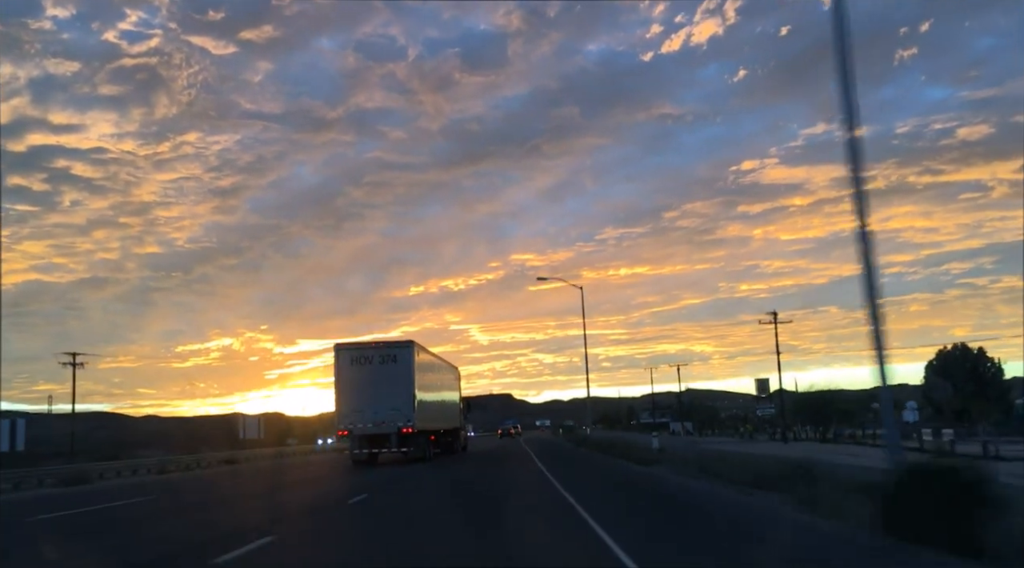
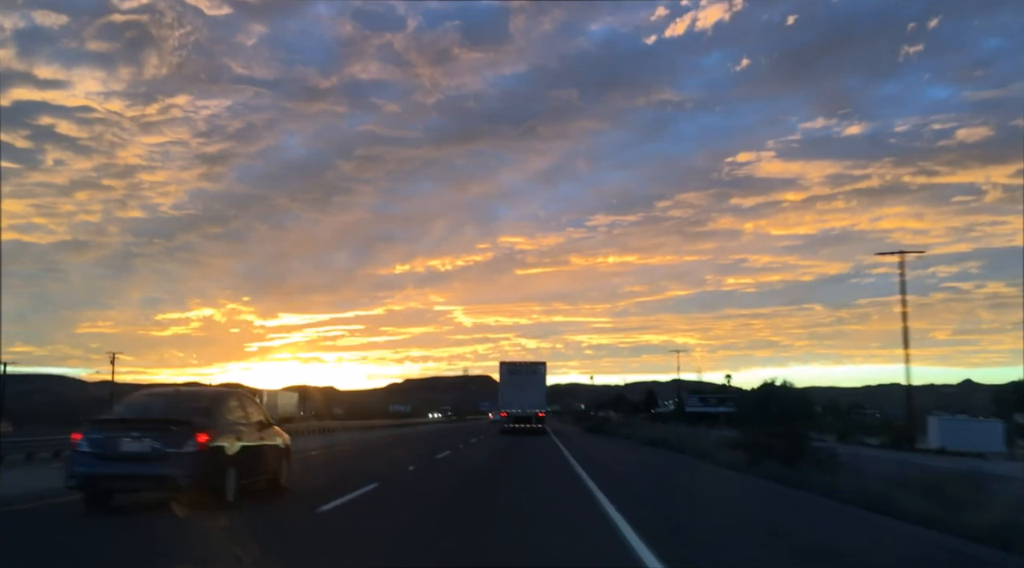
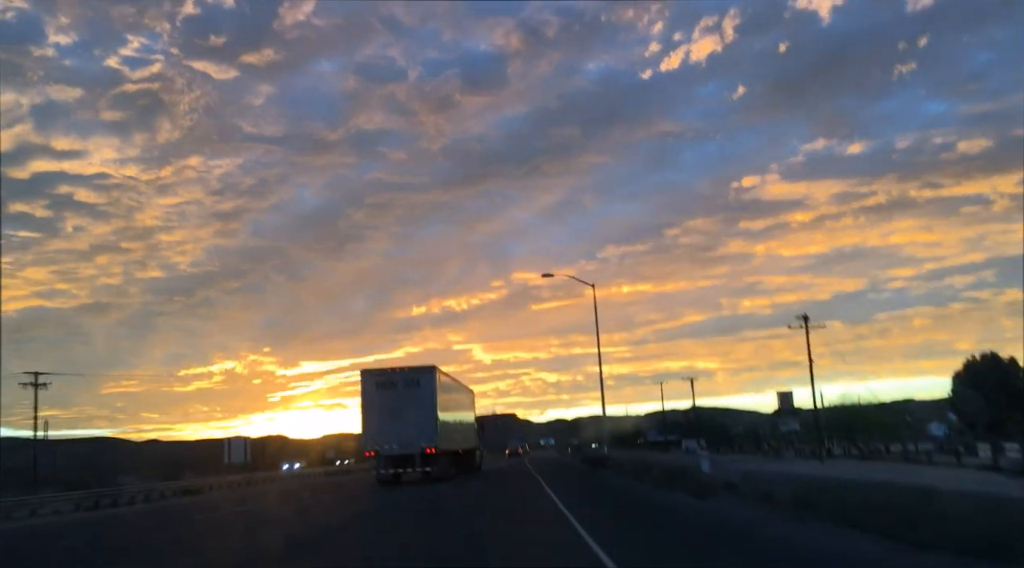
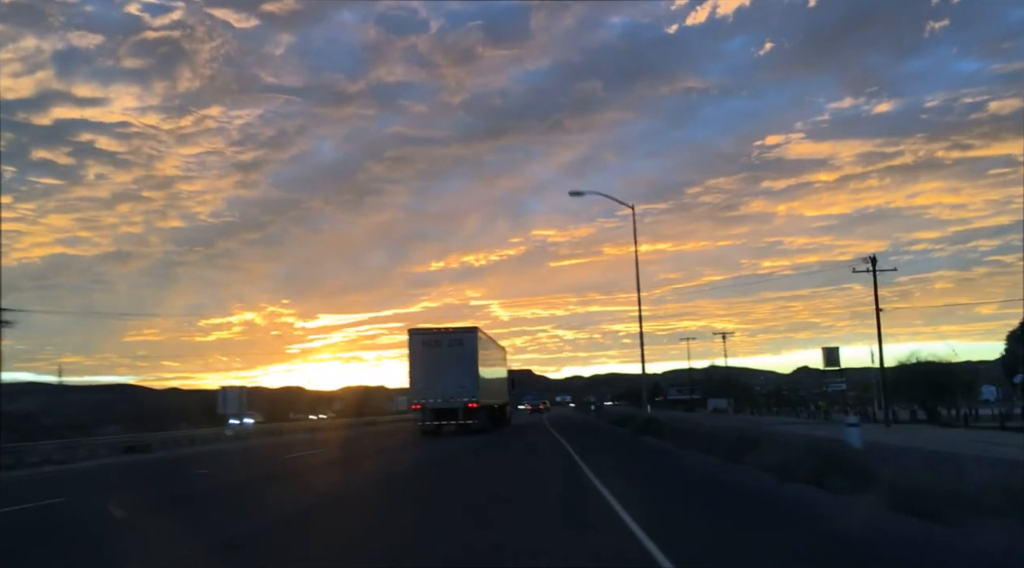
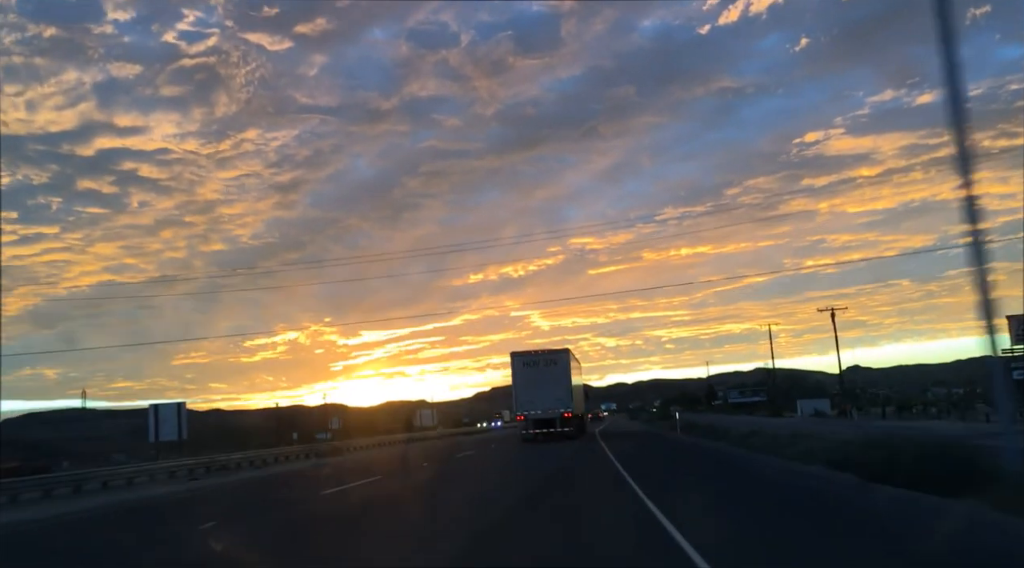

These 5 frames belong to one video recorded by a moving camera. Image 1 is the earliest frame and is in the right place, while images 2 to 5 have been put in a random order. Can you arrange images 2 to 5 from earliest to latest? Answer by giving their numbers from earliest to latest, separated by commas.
3, 4, 5, 2
